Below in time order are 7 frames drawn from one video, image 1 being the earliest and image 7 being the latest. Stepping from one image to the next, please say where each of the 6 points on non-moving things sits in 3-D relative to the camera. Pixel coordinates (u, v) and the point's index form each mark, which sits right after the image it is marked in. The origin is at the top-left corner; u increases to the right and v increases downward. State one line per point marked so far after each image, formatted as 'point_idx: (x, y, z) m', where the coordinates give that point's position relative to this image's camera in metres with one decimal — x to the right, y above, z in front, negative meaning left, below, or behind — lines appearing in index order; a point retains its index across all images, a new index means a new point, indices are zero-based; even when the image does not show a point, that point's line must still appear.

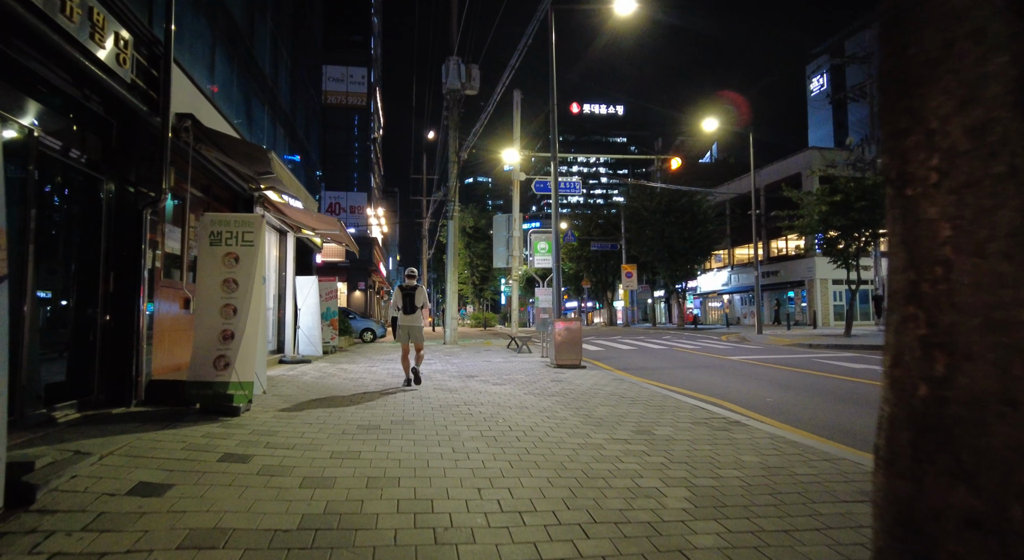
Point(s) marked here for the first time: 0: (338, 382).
0: (-2.9, -1.6, +10.0) m
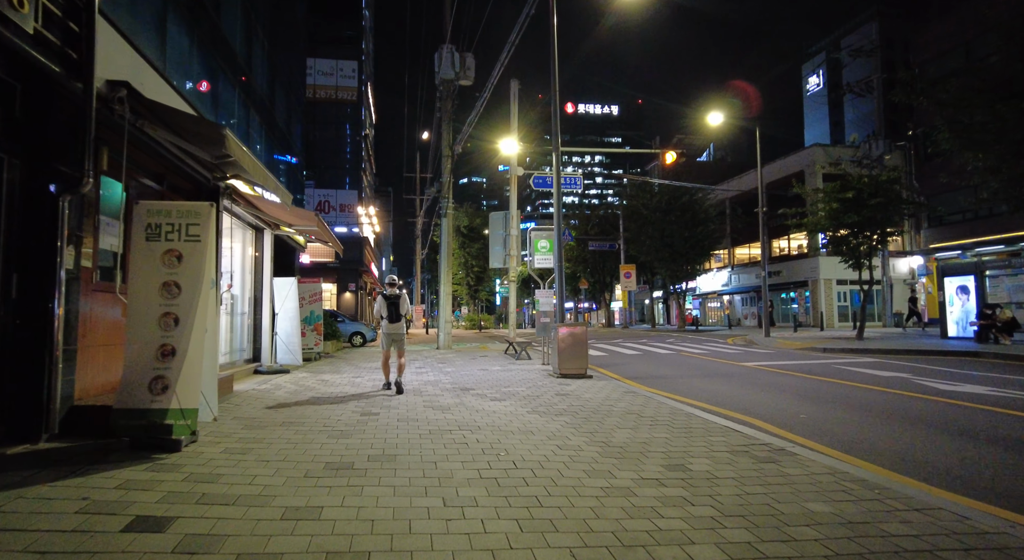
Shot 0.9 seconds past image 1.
0: (-2.9, -1.7, +8.9) m
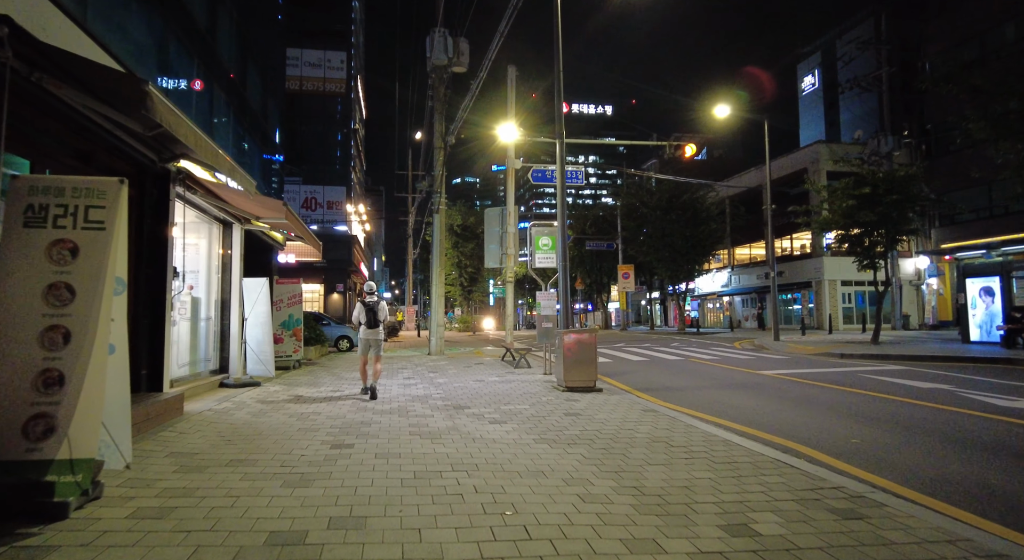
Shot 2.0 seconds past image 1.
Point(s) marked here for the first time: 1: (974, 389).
0: (-2.8, -1.7, +7.6) m
1: (+8.3, -1.9, +10.8) m
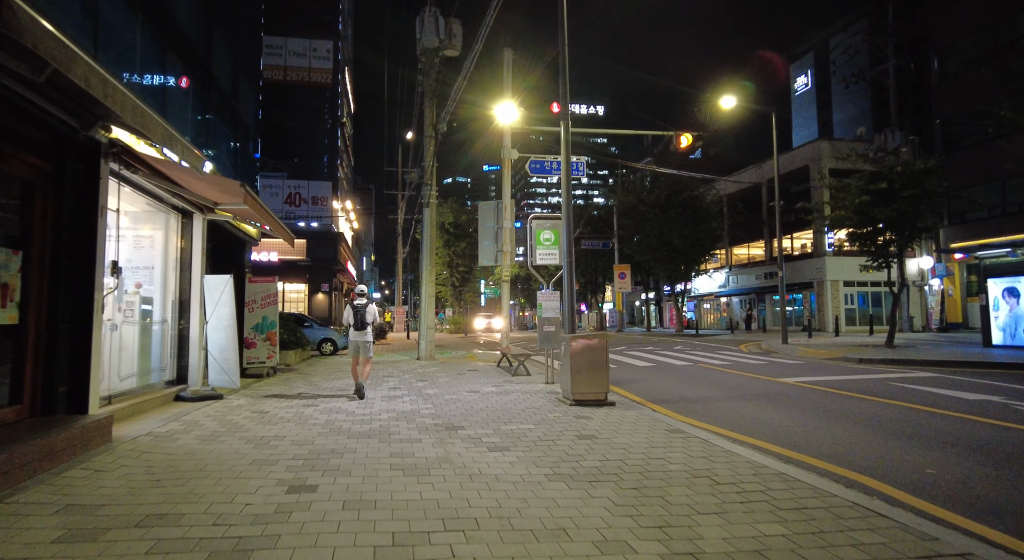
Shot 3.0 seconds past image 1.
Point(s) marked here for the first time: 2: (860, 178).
0: (-2.8, -1.6, +6.3) m
1: (+8.2, -1.9, +9.7) m
2: (+11.3, +3.3, +19.7) m
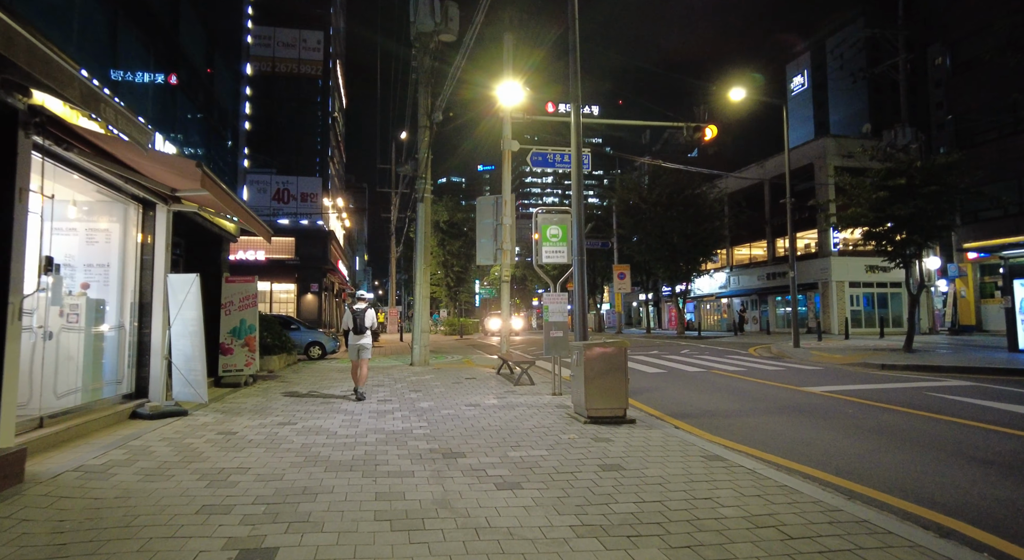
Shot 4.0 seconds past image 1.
0: (-2.7, -1.6, +5.3) m
1: (+8.3, -1.9, +8.7) m
2: (+11.3, +3.3, +18.7) m
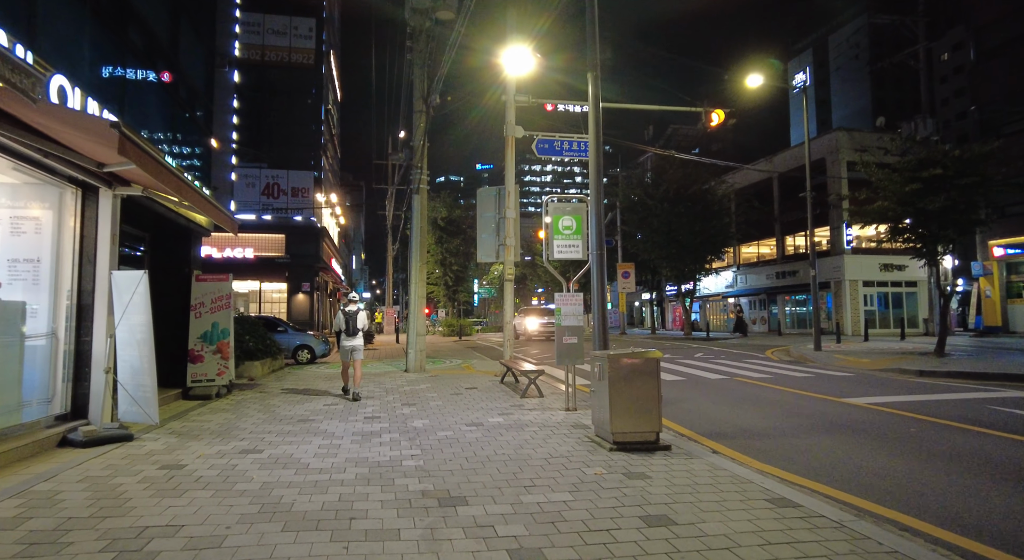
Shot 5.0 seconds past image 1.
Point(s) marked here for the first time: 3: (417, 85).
0: (-2.6, -1.6, +4.0) m
1: (+8.4, -1.9, +7.4) m
2: (+11.4, +3.3, +17.5) m
3: (-2.2, +4.7, +14.5) m
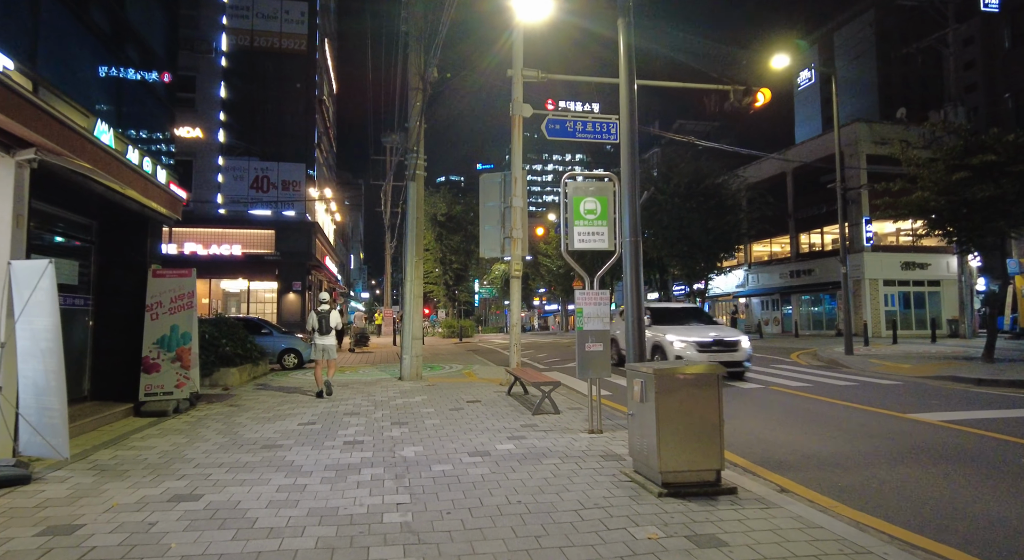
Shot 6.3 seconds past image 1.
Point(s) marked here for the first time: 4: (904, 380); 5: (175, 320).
0: (-2.4, -1.6, +2.5) m
1: (+8.6, -1.9, +5.9) m
2: (+11.5, +3.4, +16.0) m
3: (-2.1, +4.7, +13.0) m
4: (+8.6, -2.2, +13.2) m
5: (-4.8, -0.6, +8.5) m
